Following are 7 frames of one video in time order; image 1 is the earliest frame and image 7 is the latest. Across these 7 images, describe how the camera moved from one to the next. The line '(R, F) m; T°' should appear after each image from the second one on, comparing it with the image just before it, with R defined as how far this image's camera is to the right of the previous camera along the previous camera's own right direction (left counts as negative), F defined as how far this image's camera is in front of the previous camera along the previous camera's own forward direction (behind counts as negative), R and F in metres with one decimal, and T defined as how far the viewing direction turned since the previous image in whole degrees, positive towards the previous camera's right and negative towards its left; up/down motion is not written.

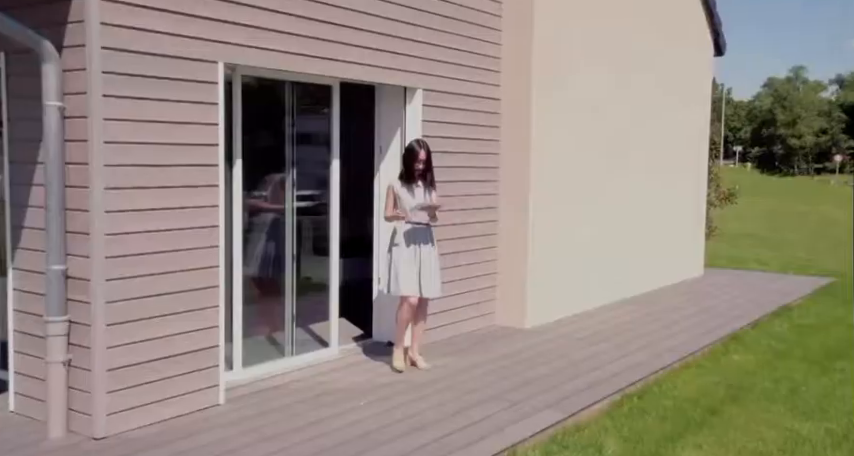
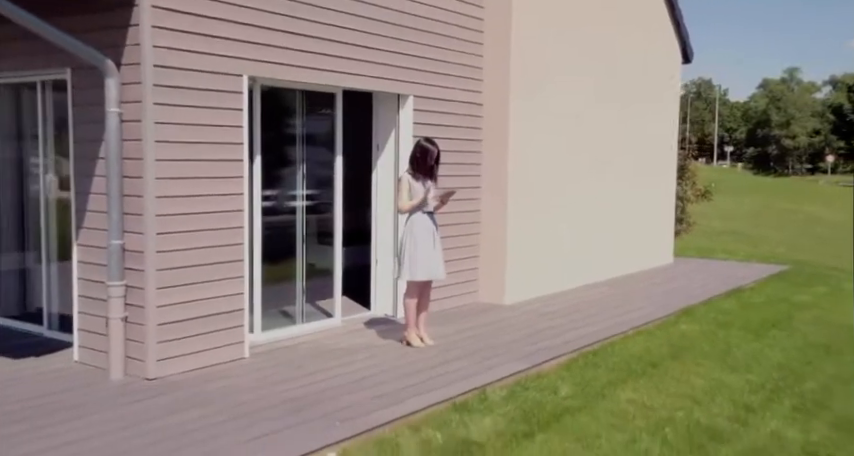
(+0.1, -0.9) m; 0°
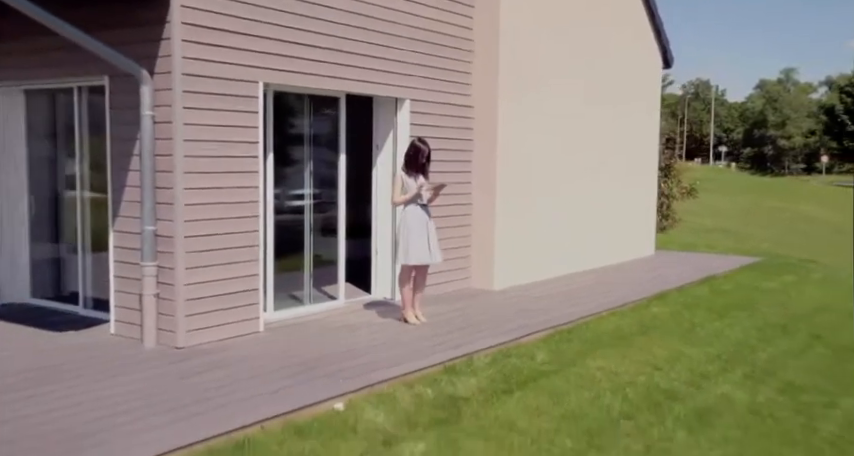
(0.0, -0.7) m; 0°
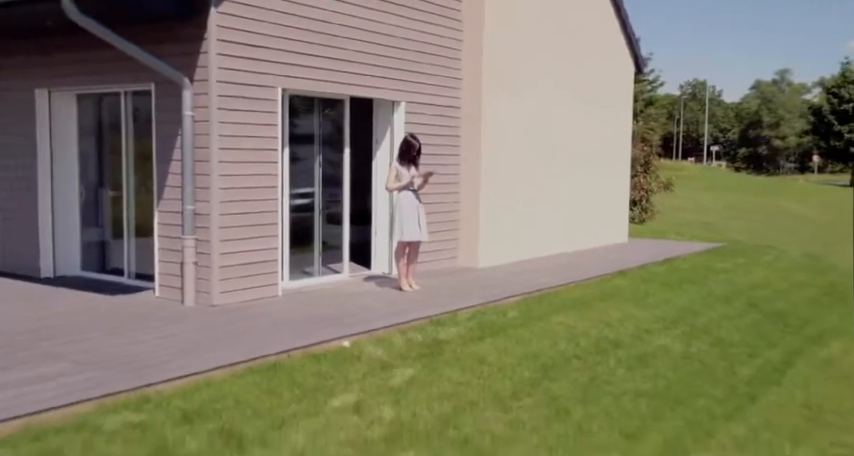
(+0.1, -1.2) m; 0°
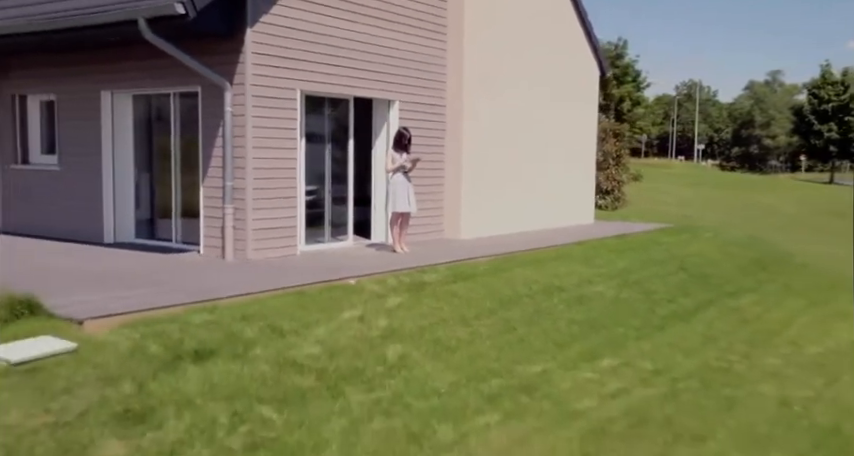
(+0.1, -1.9) m; 0°
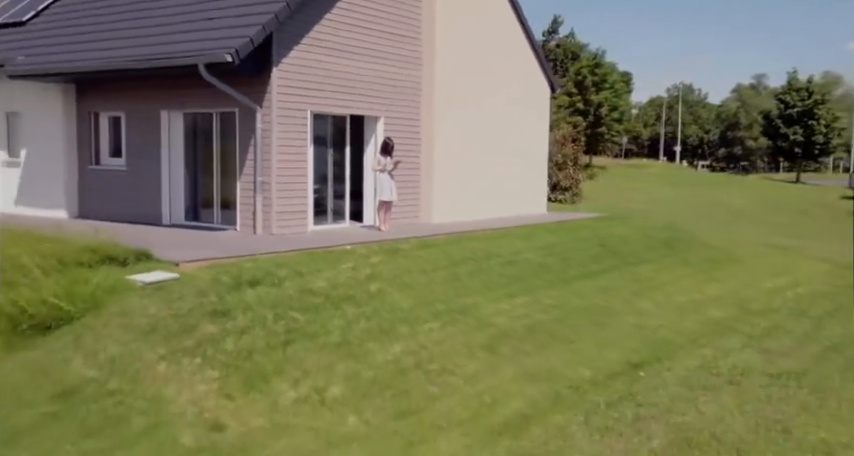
(+0.4, -3.2) m; 0°
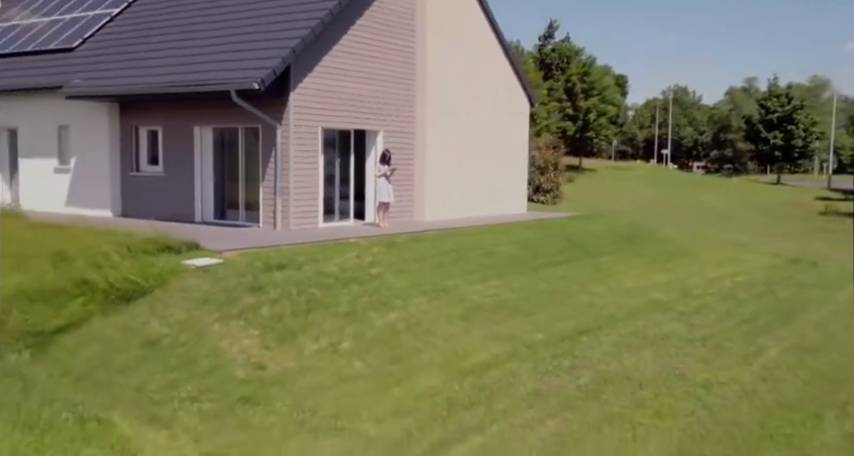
(+0.2, -2.3) m; 0°
